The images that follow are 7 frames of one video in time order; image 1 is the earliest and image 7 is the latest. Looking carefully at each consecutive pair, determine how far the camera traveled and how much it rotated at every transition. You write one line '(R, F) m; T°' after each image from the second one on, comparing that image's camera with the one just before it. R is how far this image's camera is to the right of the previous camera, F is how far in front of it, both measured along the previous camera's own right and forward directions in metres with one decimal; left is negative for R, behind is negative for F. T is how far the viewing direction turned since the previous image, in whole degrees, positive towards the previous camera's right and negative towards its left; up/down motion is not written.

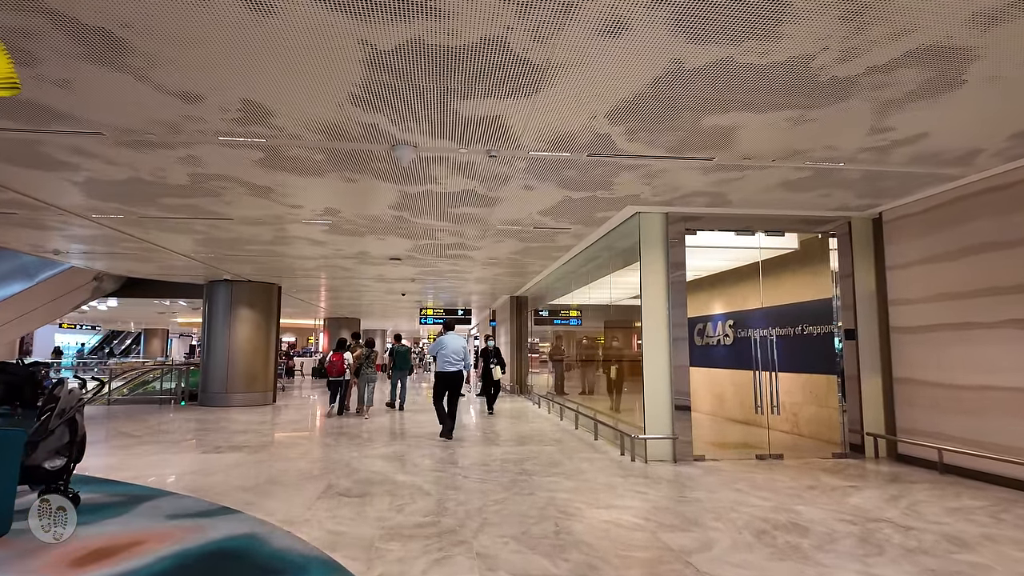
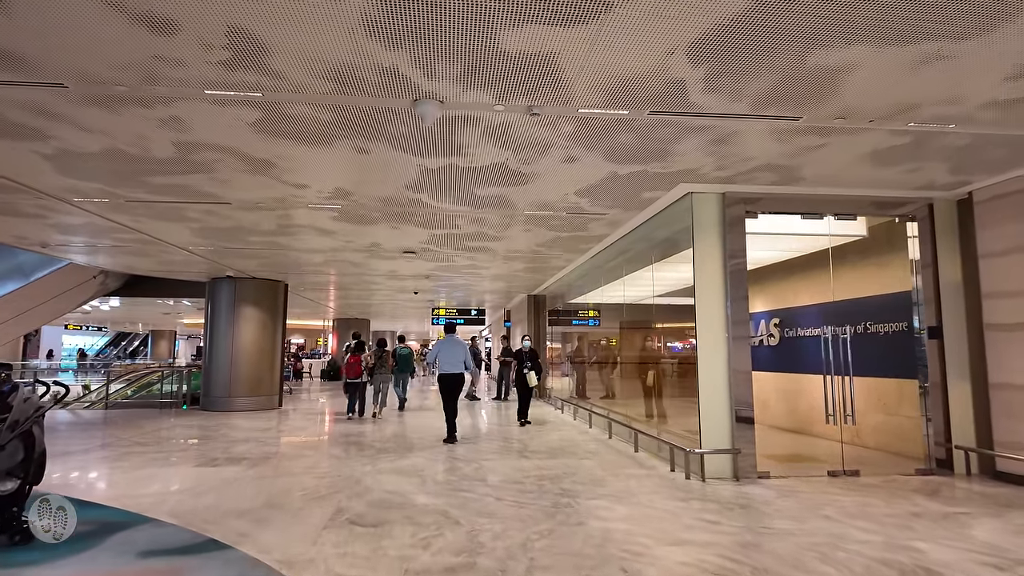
(-0.3, +0.9) m; -1°
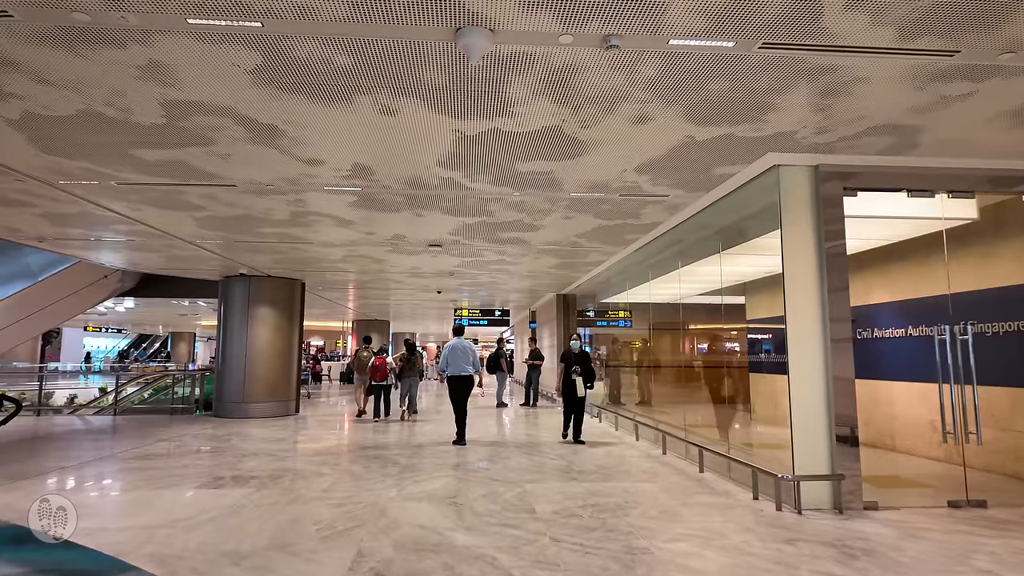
(-0.3, +0.9) m; -2°
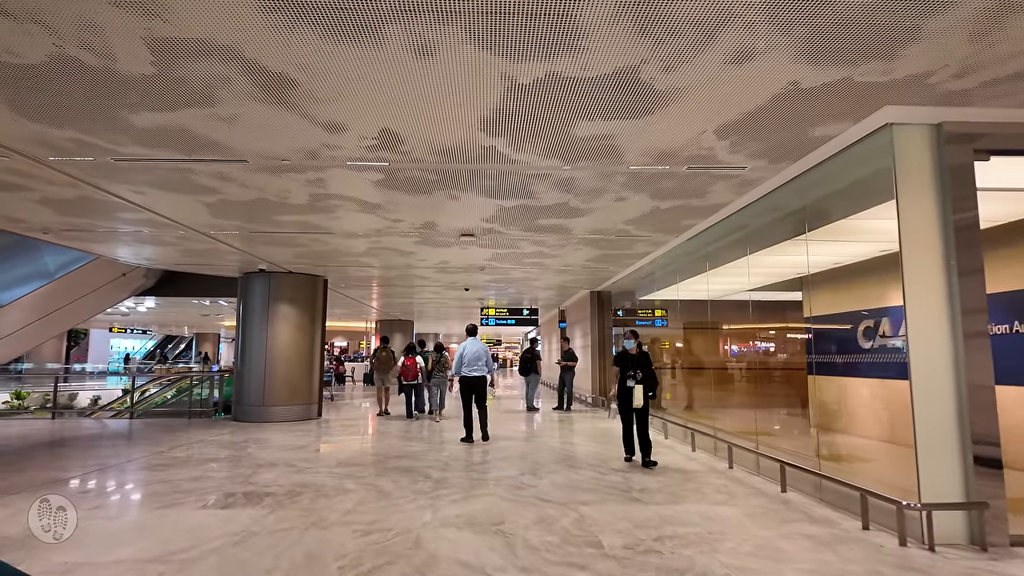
(-0.3, +0.8) m; -2°
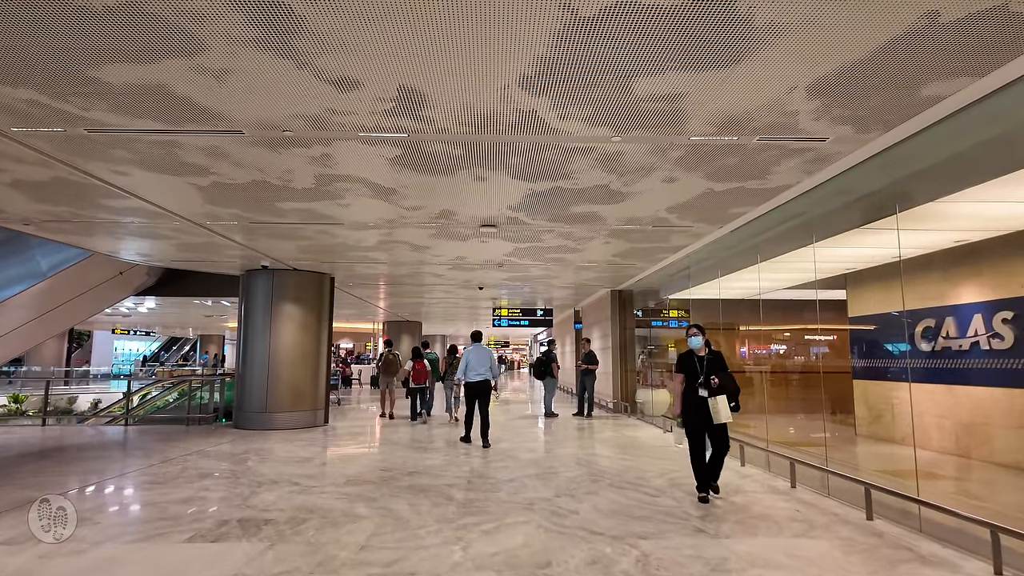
(-0.3, +0.8) m; -1°
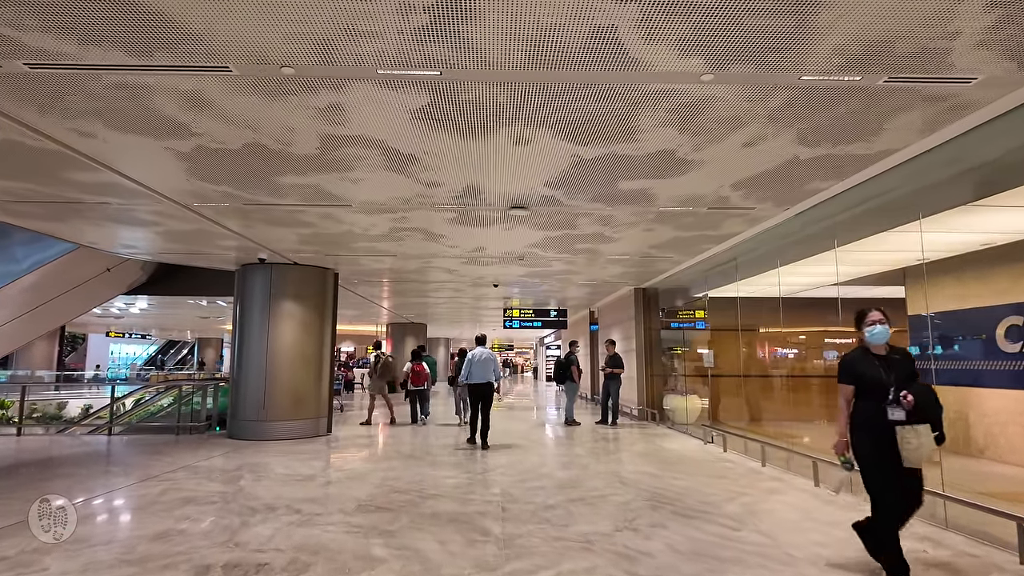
(-0.4, +1.0) m; 0°
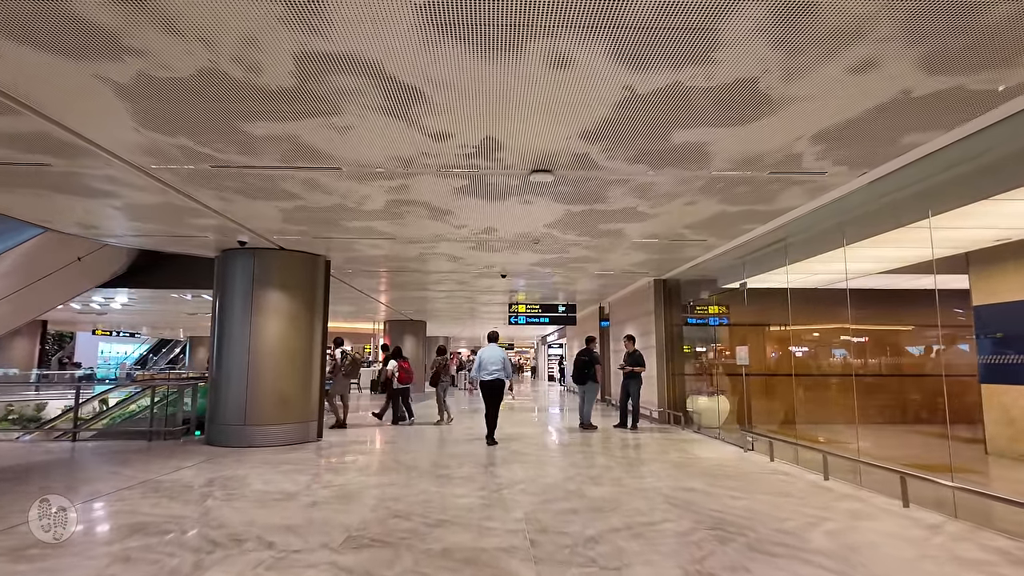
(-0.2, +1.1) m; 0°
